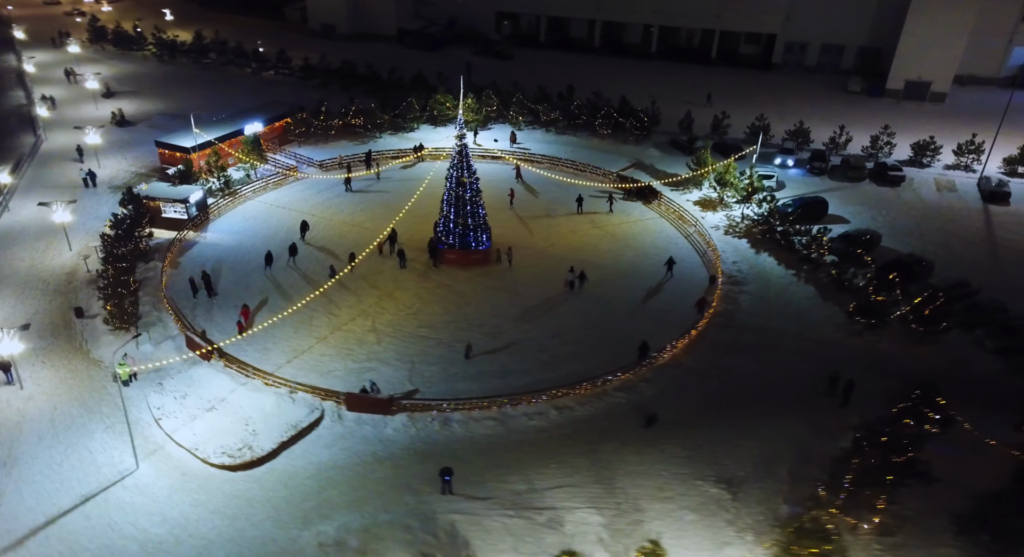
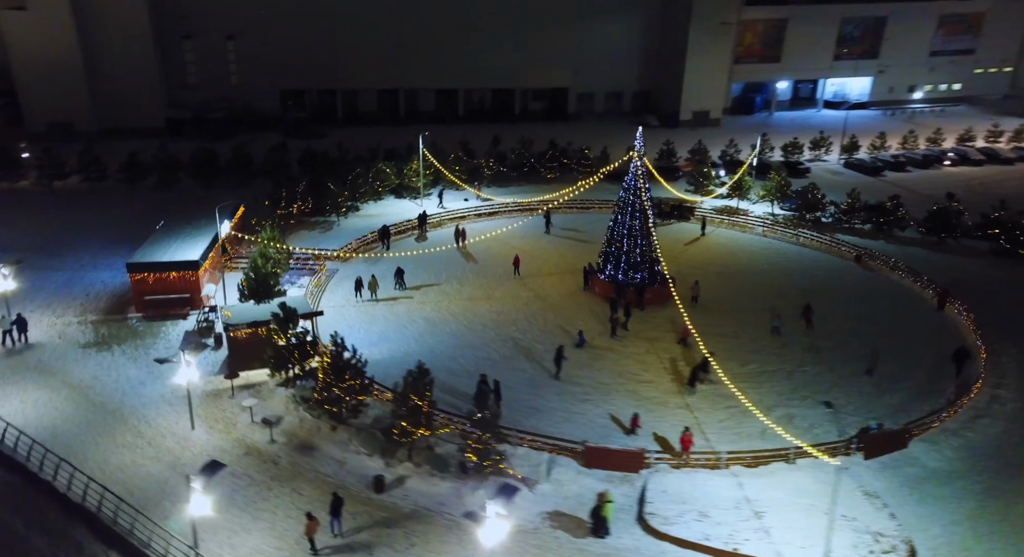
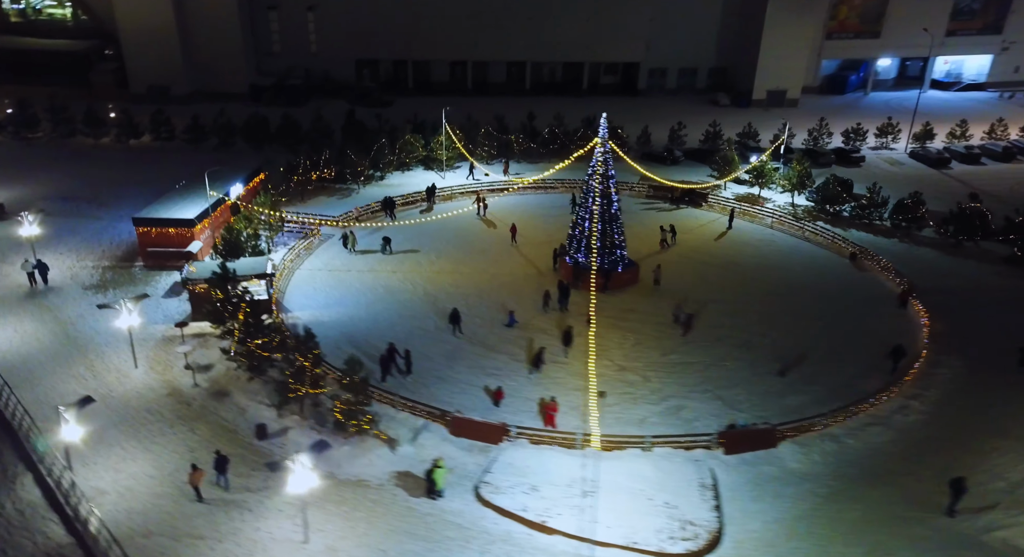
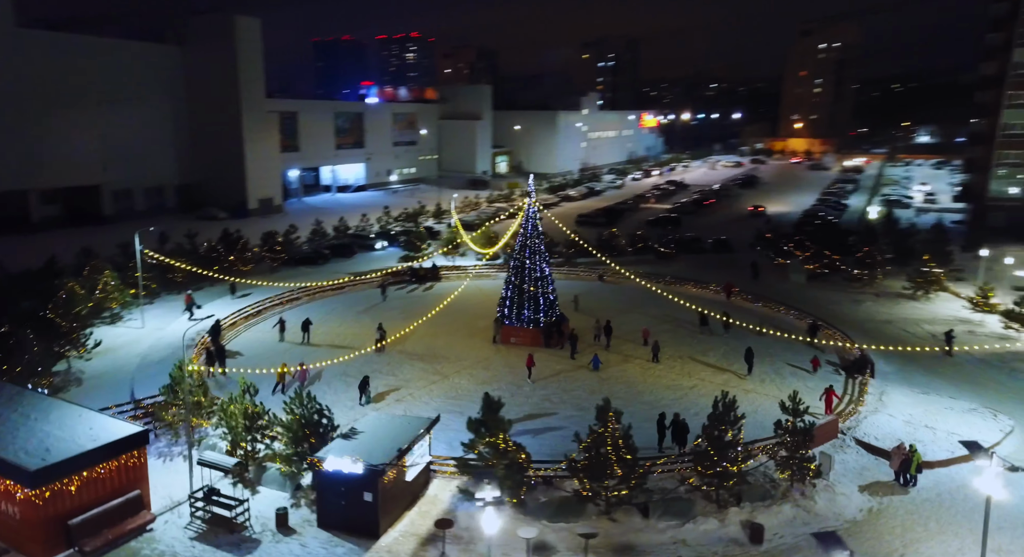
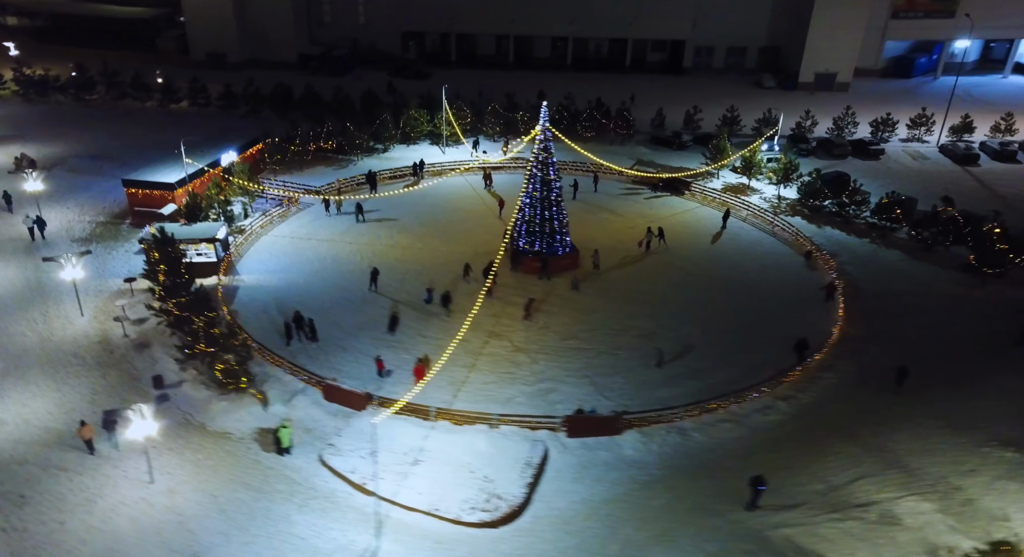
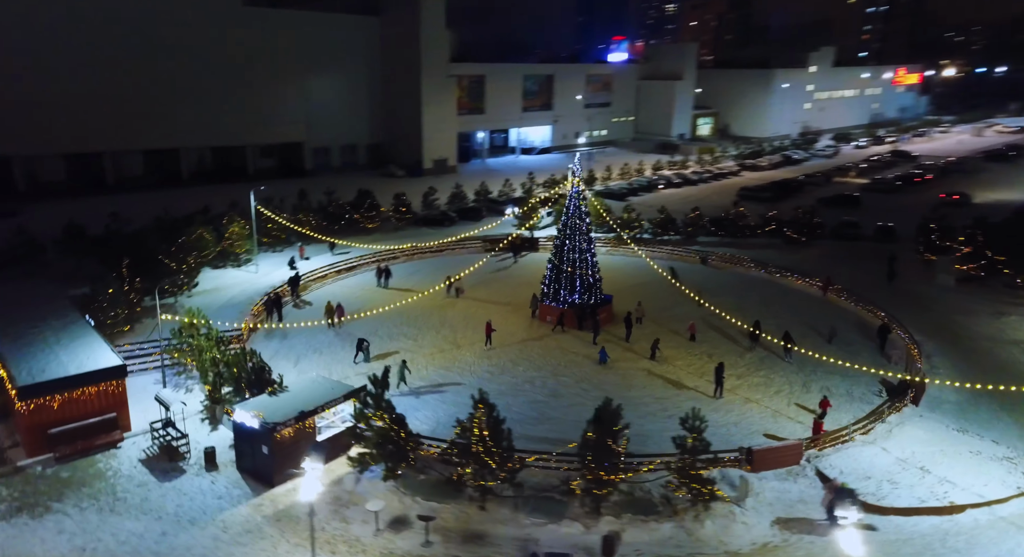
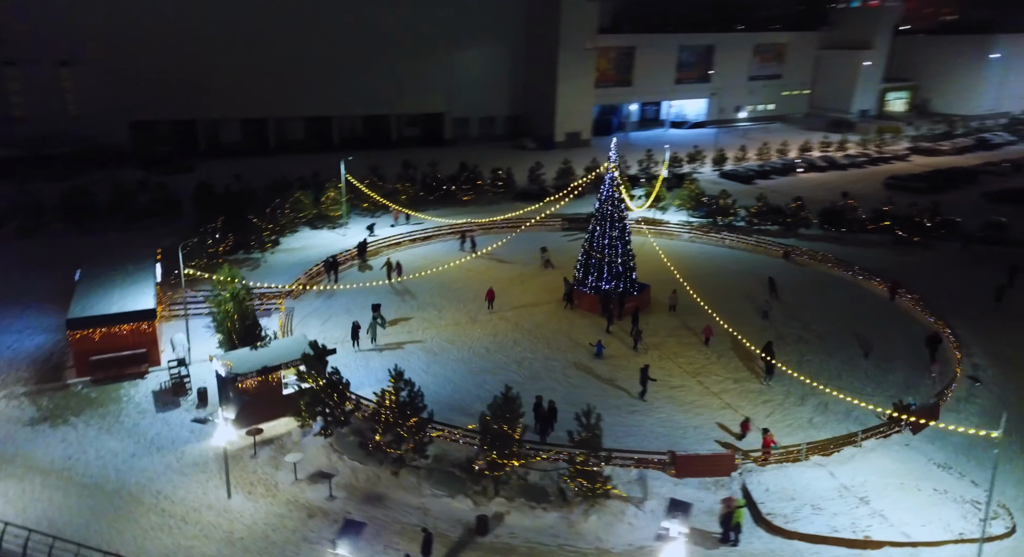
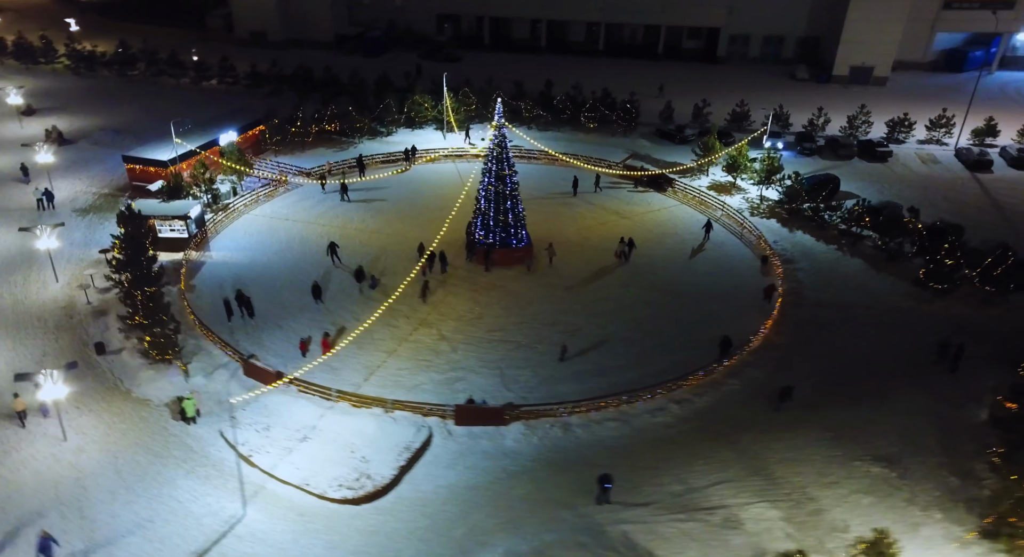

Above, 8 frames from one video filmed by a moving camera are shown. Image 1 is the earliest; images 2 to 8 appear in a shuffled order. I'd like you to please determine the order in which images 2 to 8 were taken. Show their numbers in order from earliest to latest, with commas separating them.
8, 5, 3, 2, 7, 6, 4
